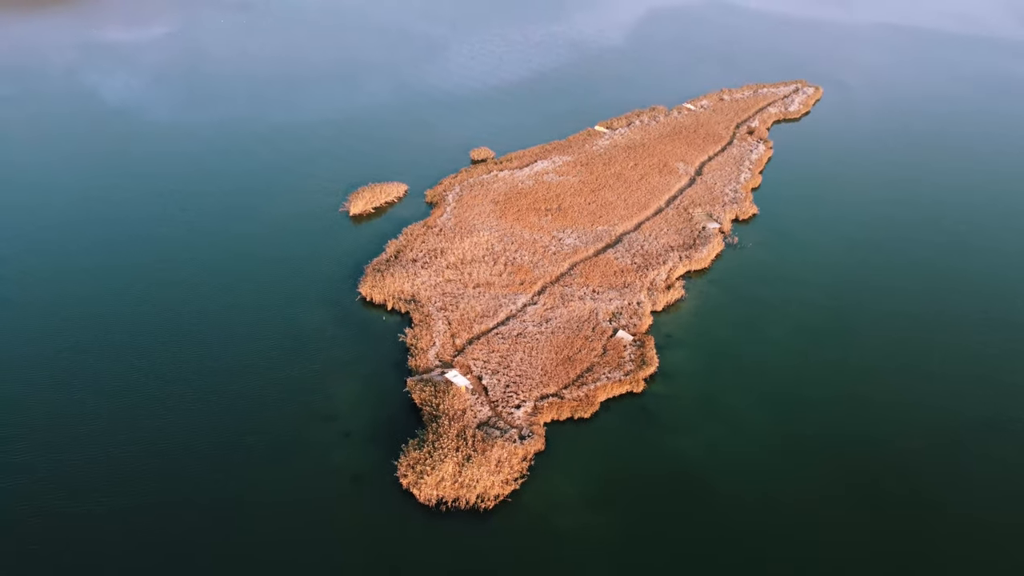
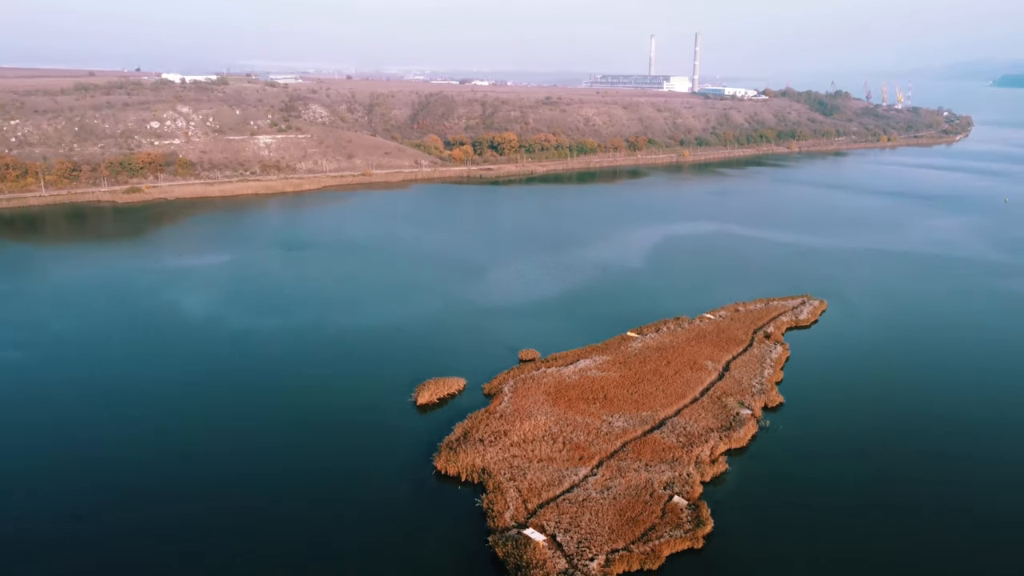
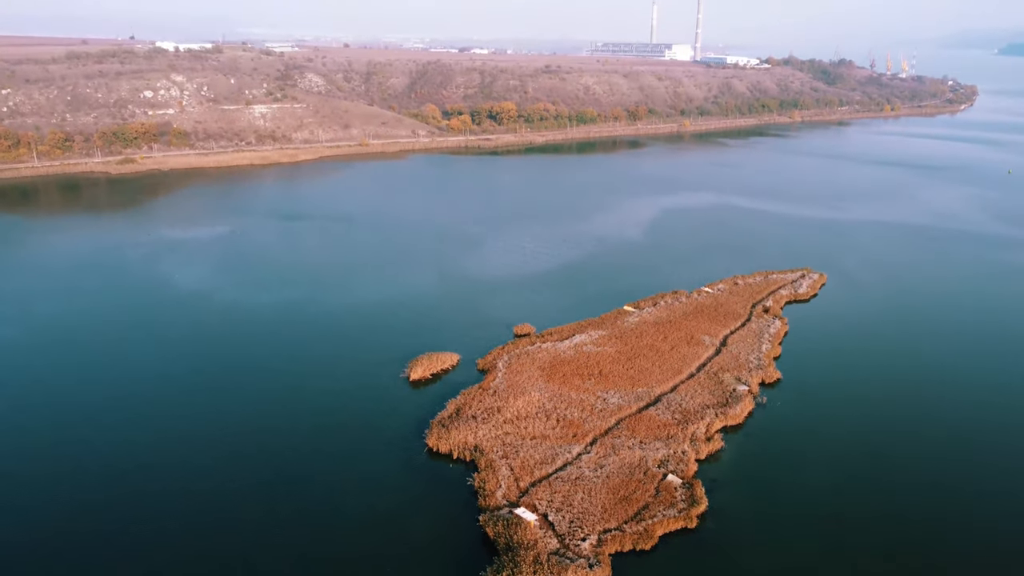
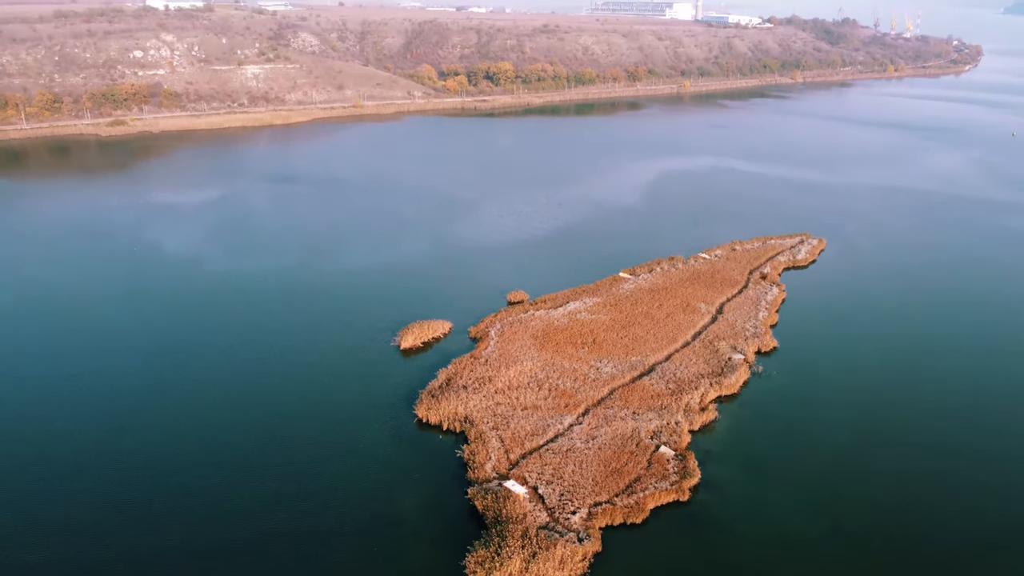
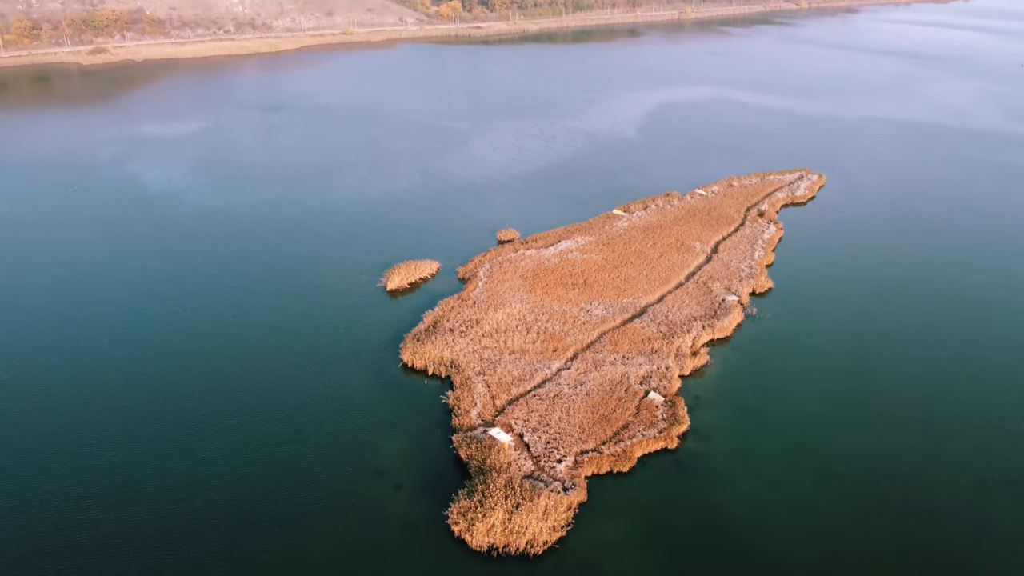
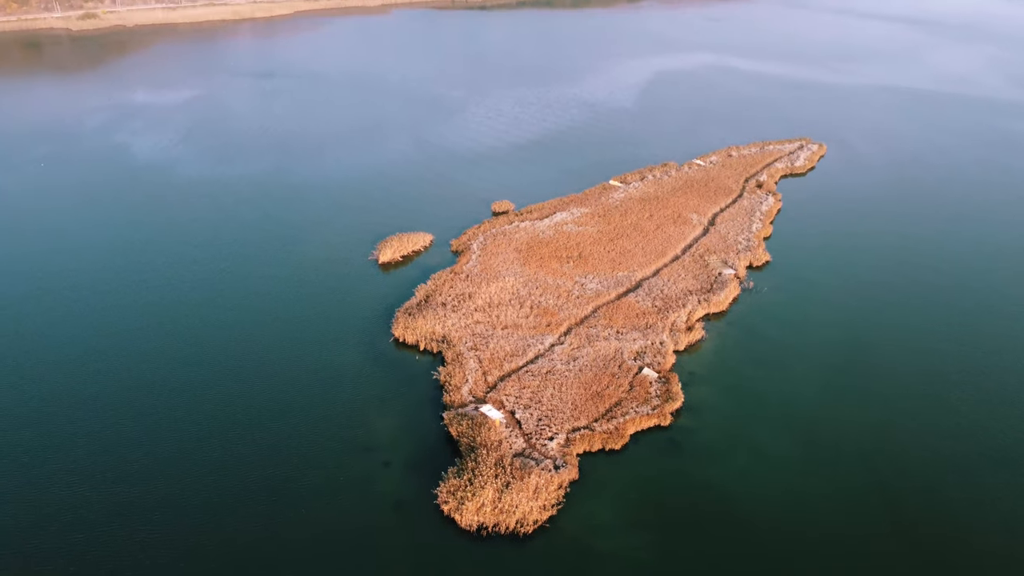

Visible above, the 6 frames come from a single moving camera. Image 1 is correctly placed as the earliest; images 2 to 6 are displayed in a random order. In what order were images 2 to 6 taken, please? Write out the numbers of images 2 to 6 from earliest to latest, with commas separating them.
6, 5, 4, 3, 2
